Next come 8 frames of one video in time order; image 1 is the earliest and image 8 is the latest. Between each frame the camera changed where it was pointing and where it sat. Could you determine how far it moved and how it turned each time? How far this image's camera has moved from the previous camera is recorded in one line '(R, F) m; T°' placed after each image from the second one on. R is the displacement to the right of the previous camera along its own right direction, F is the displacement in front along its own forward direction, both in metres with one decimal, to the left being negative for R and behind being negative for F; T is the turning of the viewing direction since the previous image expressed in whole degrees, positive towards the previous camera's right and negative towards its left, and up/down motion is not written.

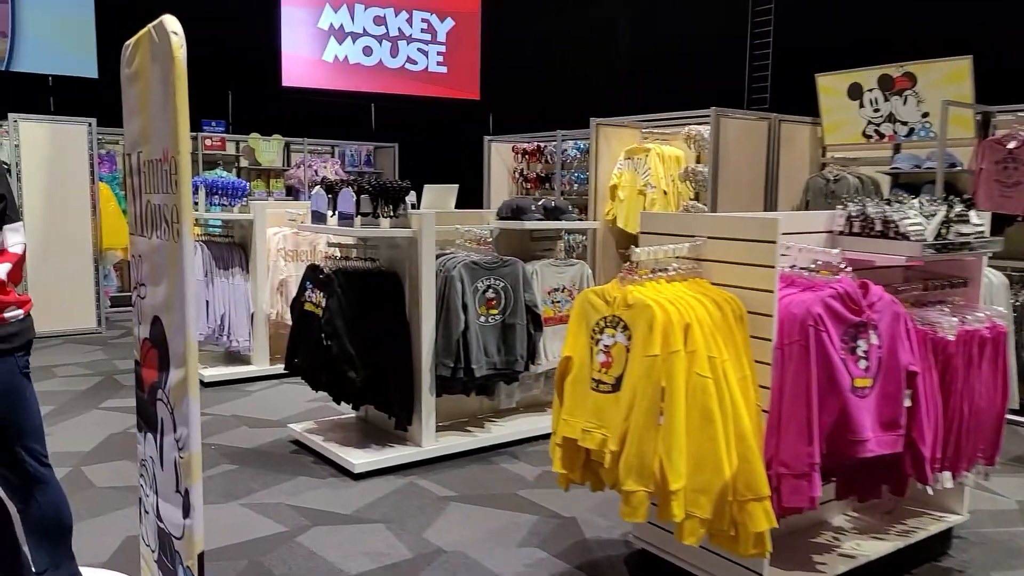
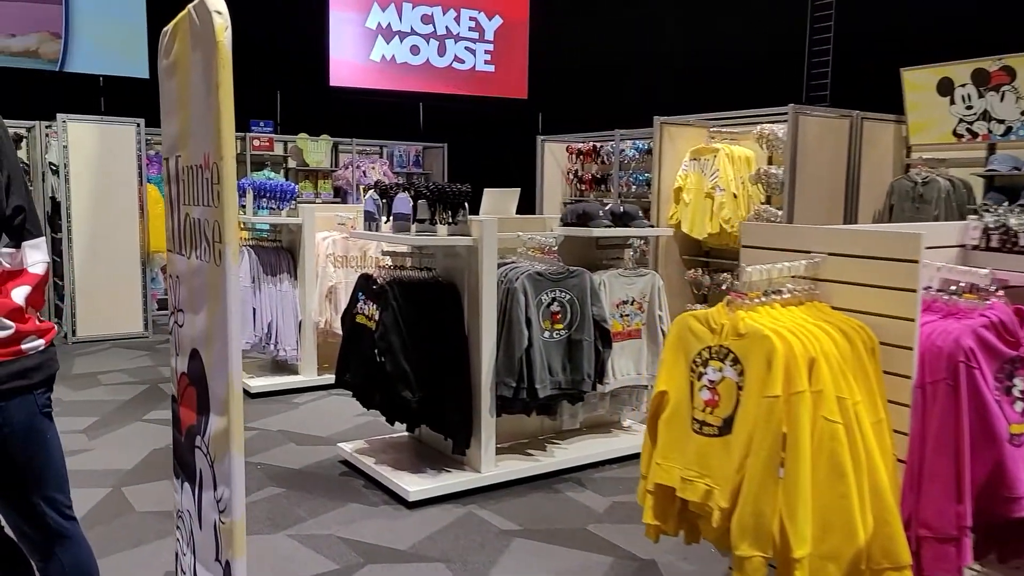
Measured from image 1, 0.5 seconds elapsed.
(-0.1, +0.3) m; -3°
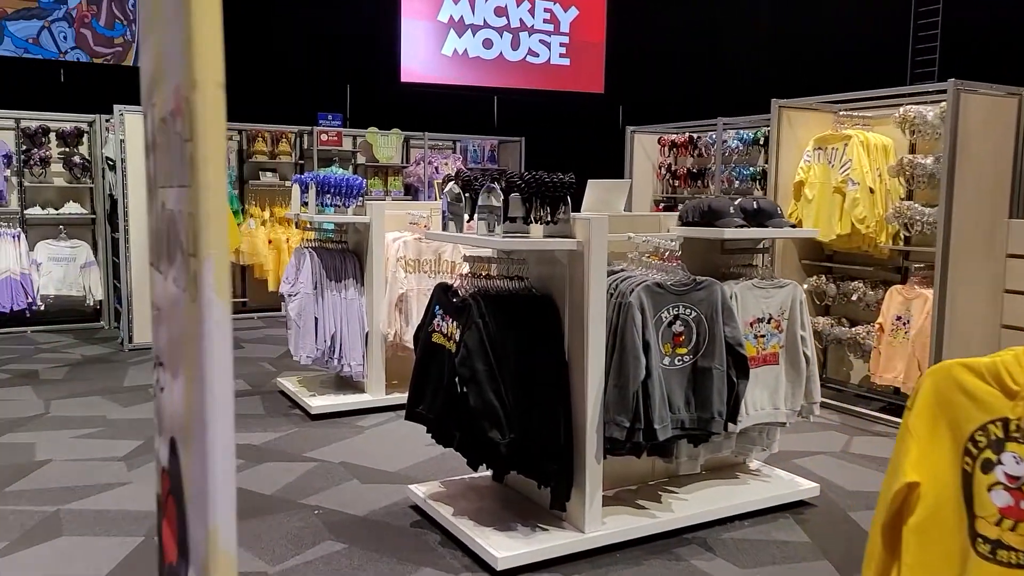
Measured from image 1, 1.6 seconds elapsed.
(-0.2, +0.7) m; -5°
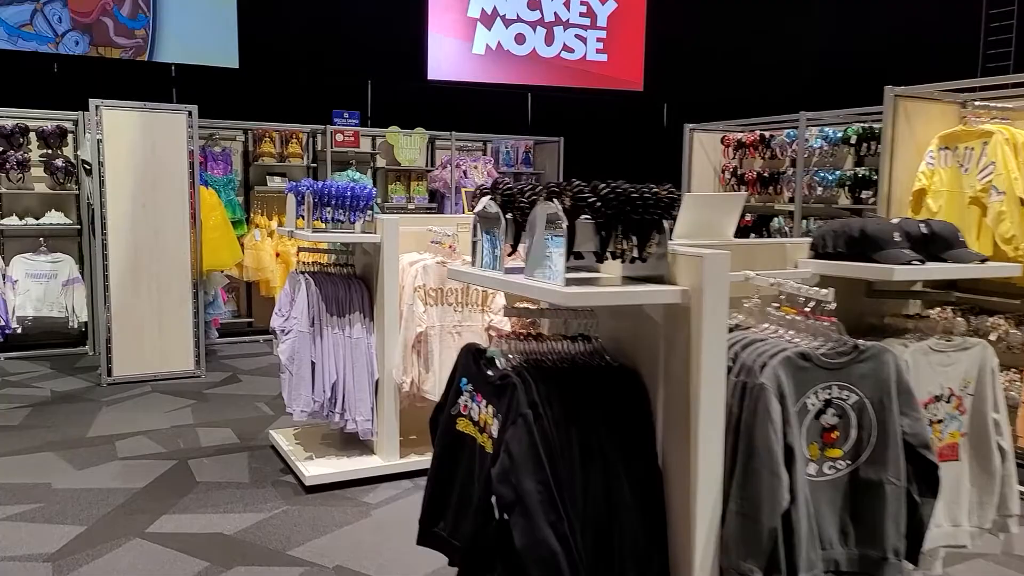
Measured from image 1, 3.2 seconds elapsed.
(-0.1, +1.0) m; -2°
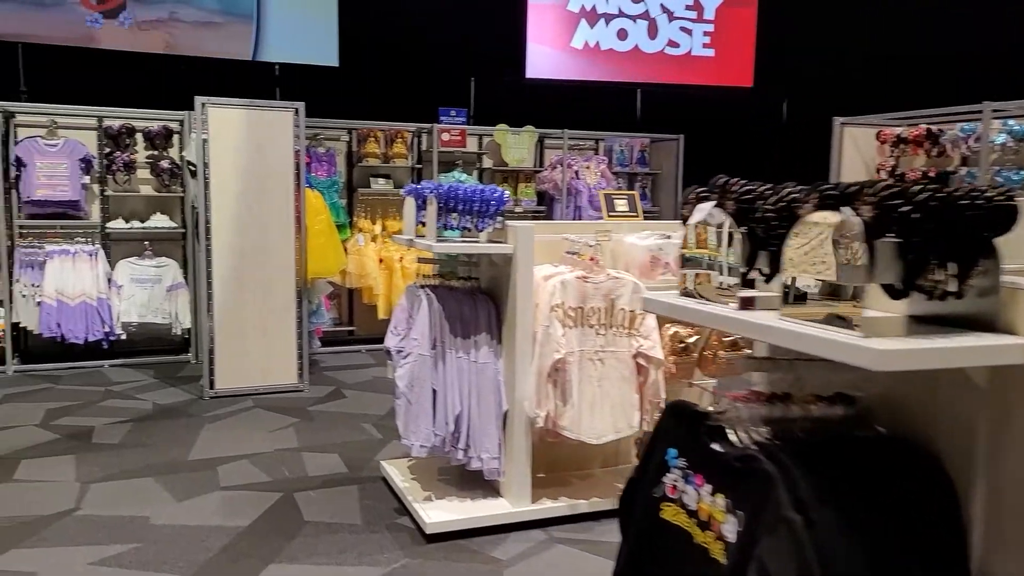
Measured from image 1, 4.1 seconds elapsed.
(-0.3, +0.5) m; -6°
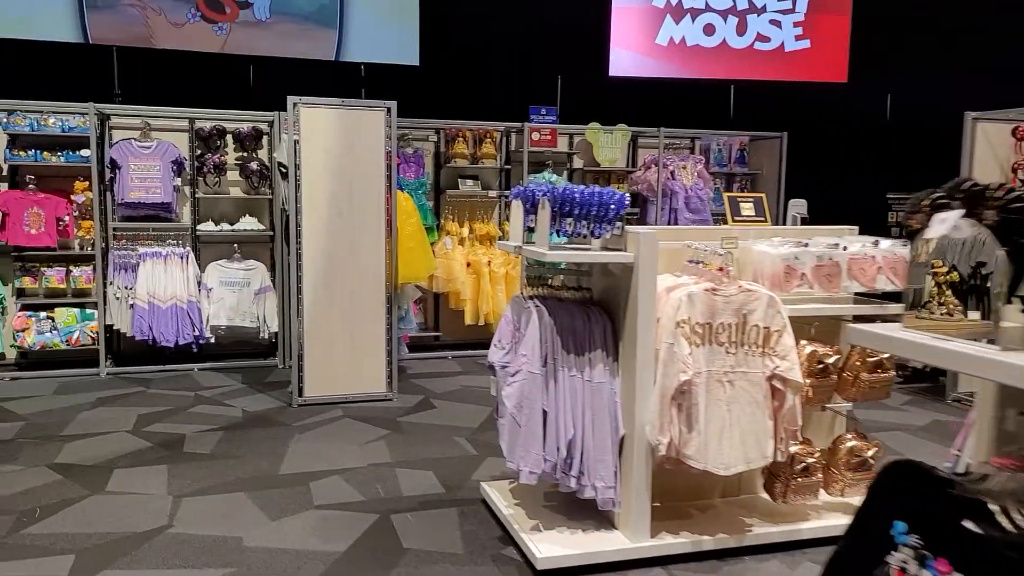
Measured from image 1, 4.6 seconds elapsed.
(-0.2, +0.3) m; -5°
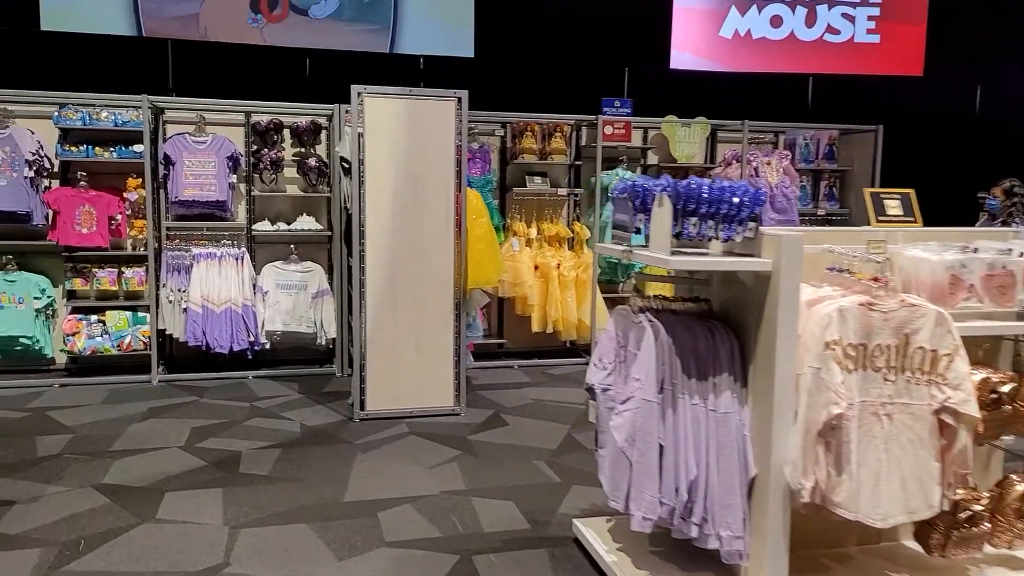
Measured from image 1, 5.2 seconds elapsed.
(-0.2, +0.4) m; -3°
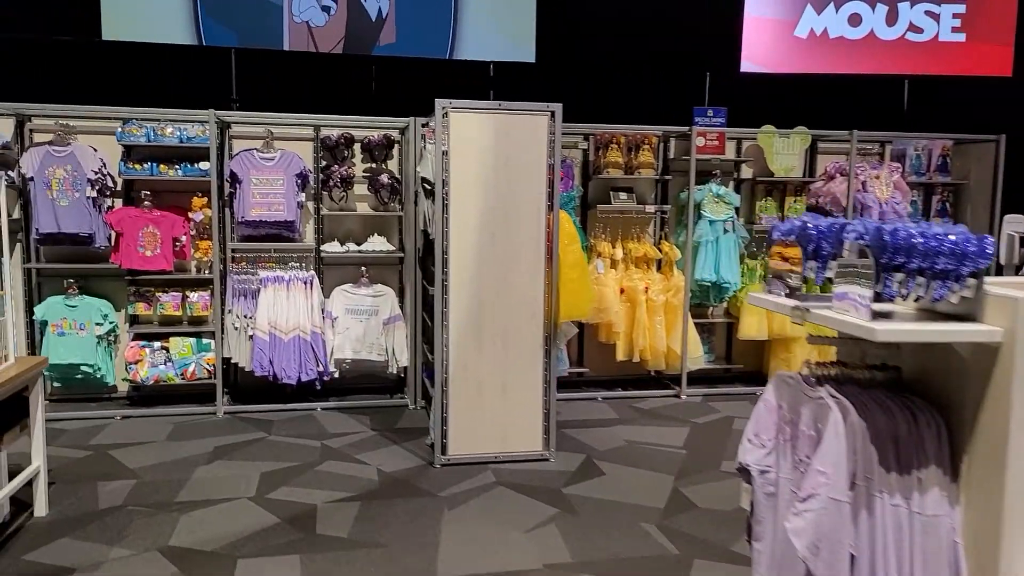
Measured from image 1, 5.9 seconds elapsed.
(-0.3, +0.4) m; -3°
